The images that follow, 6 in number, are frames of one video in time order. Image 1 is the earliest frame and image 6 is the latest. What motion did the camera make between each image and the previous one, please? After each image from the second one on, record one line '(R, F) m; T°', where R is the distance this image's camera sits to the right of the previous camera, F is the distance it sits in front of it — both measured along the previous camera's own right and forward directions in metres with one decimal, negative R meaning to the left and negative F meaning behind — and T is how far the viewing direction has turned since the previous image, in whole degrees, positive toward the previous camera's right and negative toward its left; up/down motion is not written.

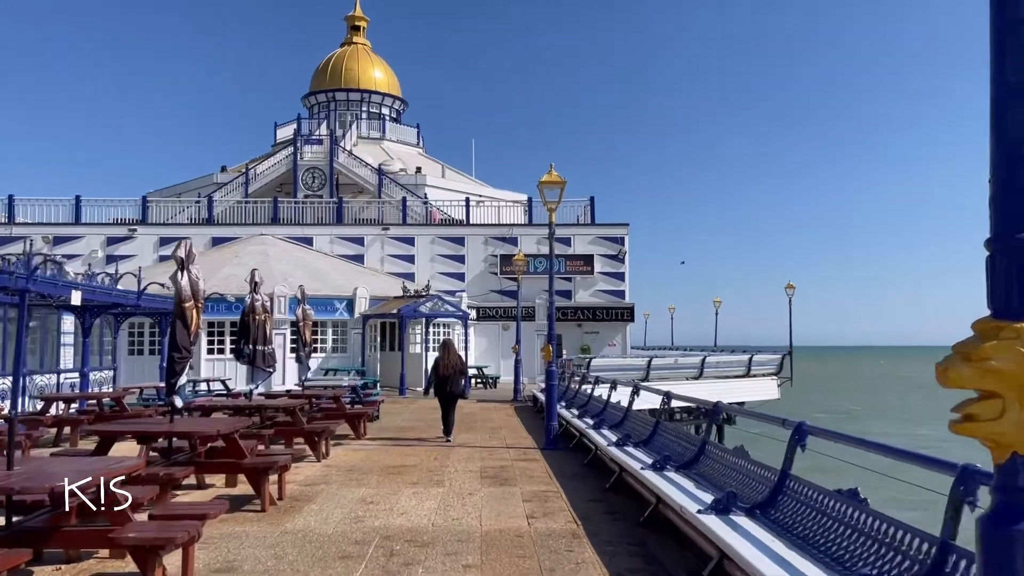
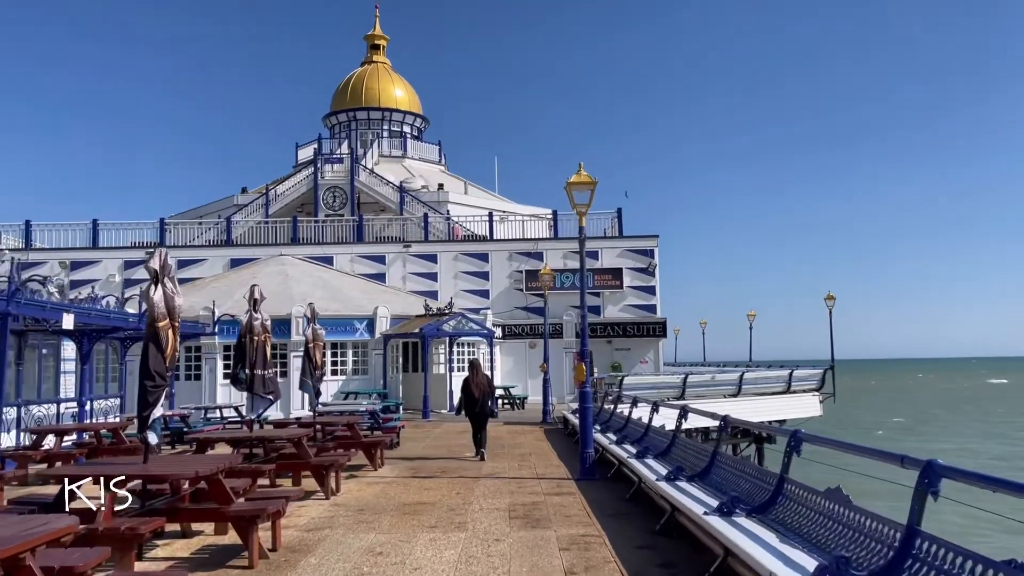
(0.0, +1.2) m; -2°
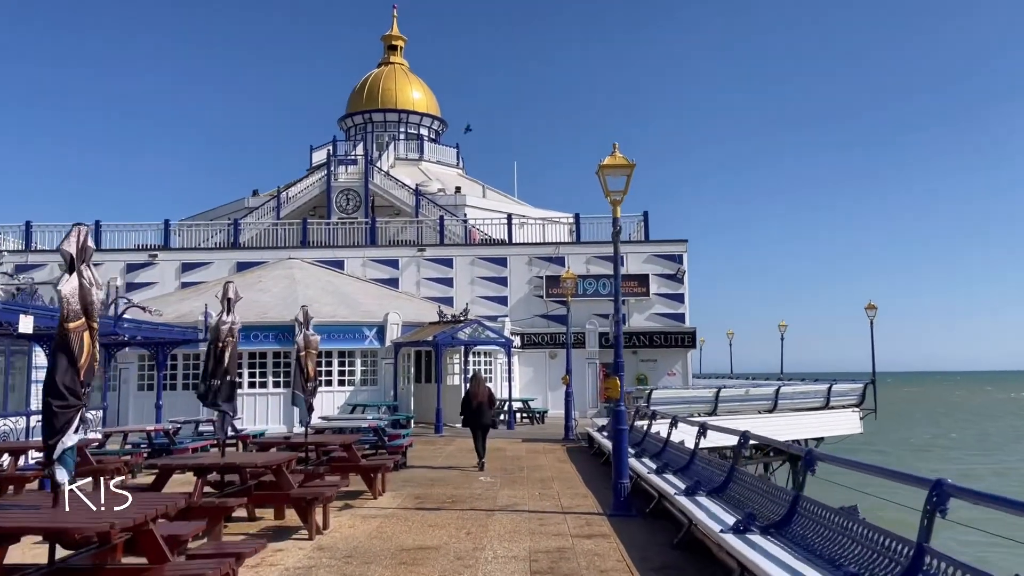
(0.0, +1.6) m; -1°
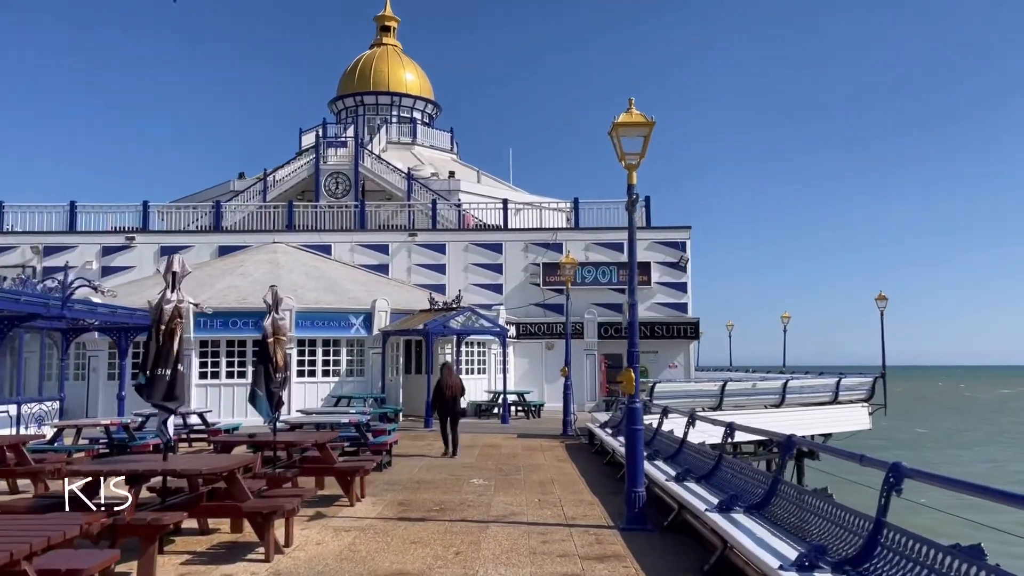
(0.0, +1.3) m; 0°
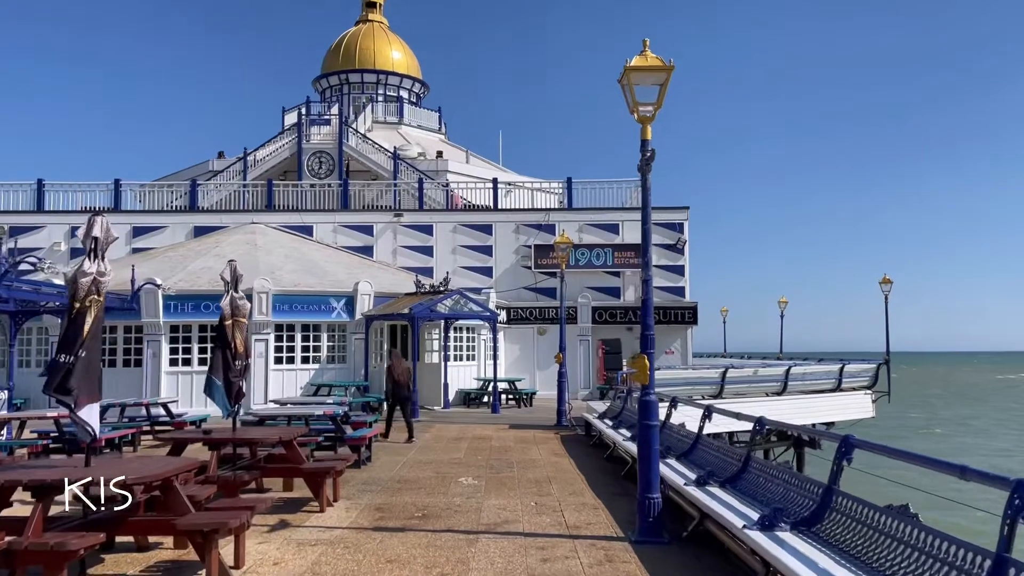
(0.0, +1.2) m; +1°
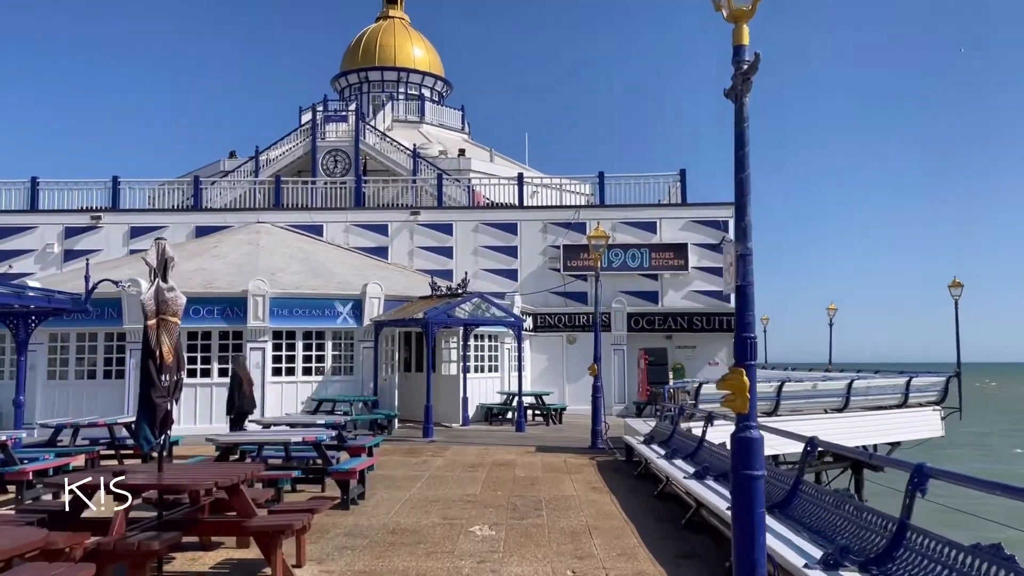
(0.0, +2.3) m; -2°
